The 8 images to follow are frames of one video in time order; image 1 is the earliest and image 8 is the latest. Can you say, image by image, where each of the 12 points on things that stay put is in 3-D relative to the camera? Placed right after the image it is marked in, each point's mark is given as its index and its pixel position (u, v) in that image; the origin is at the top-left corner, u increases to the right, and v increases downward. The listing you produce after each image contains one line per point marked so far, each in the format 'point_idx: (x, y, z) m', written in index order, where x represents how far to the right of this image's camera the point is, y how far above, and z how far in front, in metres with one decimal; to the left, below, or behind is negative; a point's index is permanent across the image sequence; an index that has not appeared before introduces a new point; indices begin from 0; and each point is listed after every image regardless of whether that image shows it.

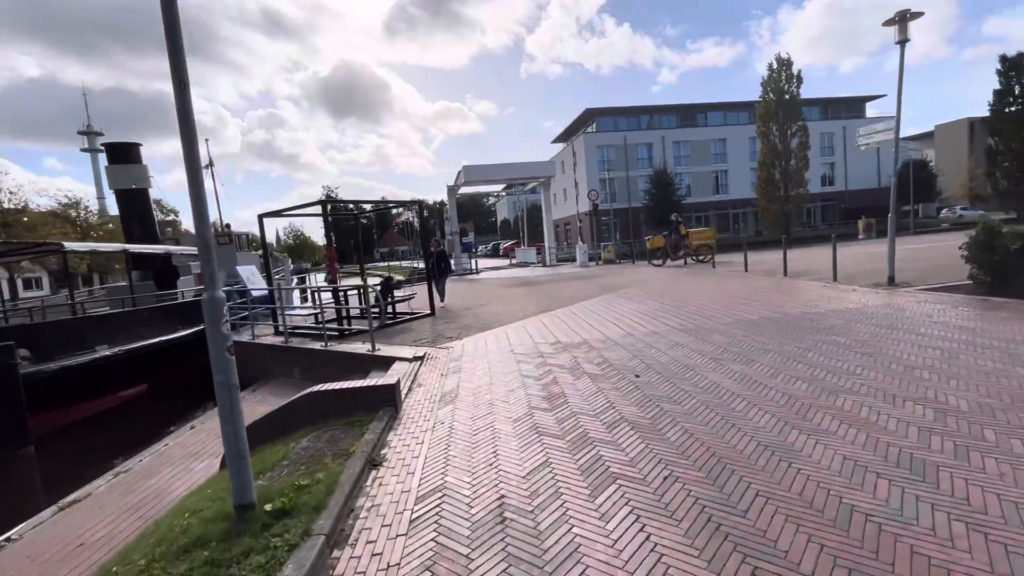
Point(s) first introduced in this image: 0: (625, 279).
0: (+3.7, +0.3, +16.2) m
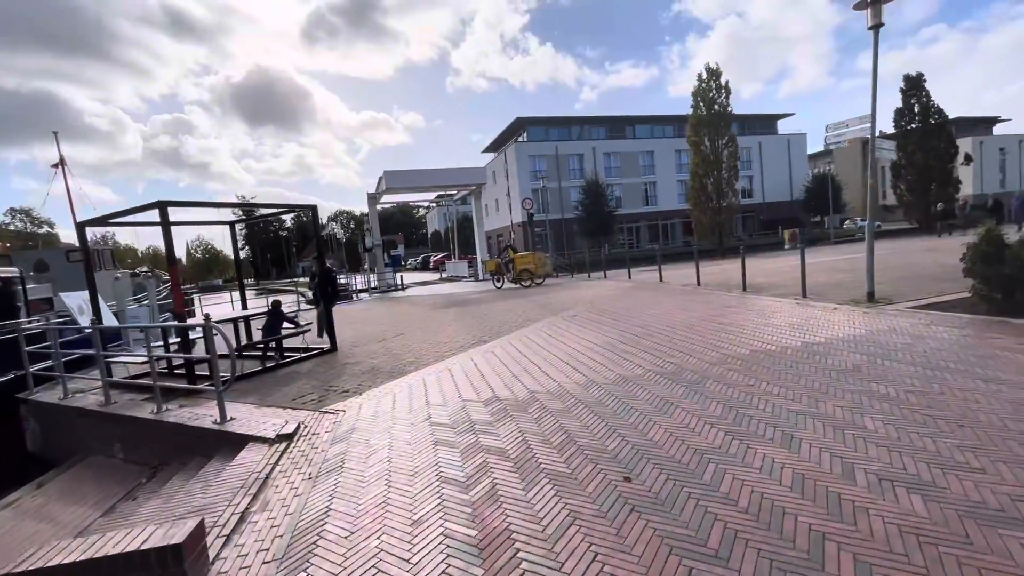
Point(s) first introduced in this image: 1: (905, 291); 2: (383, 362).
0: (+1.6, -0.2, +14.3) m
1: (+8.0, -0.1, +9.9) m
2: (-2.1, -1.2, +8.0) m
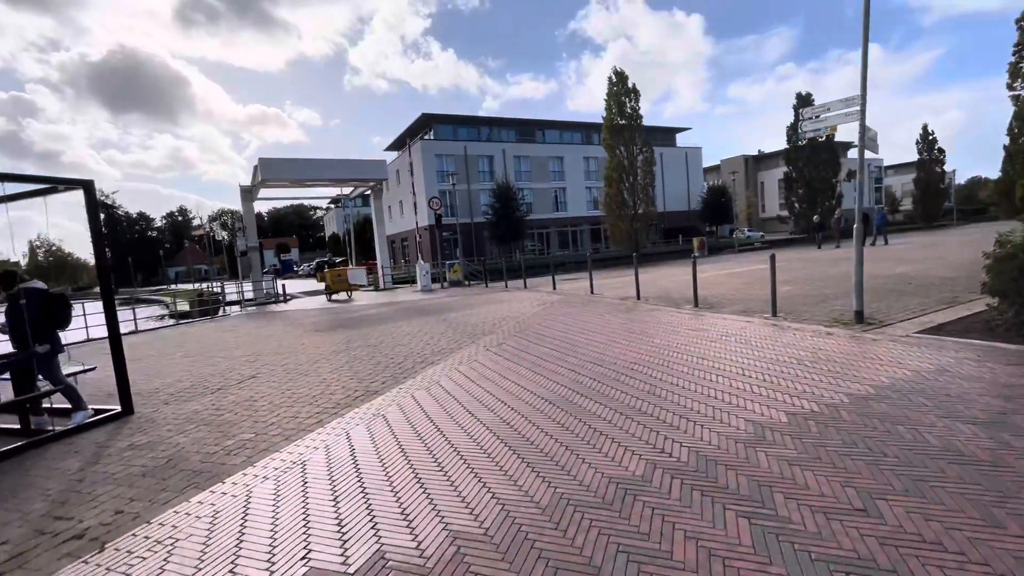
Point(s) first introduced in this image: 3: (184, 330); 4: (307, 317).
0: (-0.7, -0.6, +11.7) m
1: (+6.5, -0.3, +8.5) m
2: (-3.1, -1.5, +4.8) m
3: (-10.1, -1.3, +15.0) m
4: (-6.6, -0.9, +15.5) m
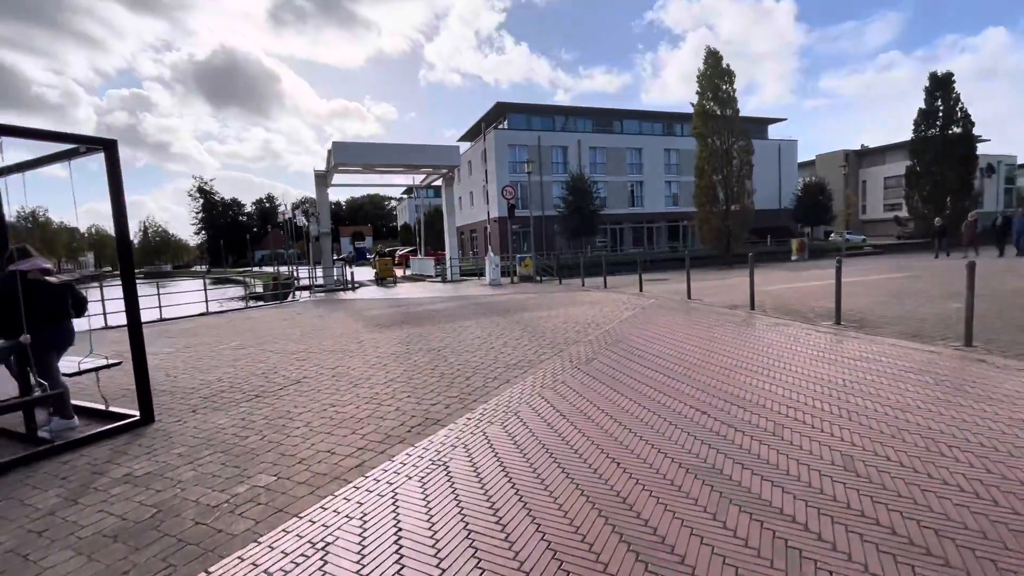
0: (+1.1, -0.6, +10.1) m
1: (+7.7, -0.7, +6.0) m
2: (-2.3, -1.4, +3.6) m
3: (-7.9, -0.8, +14.7) m
4: (-4.3, -0.6, +14.7) m
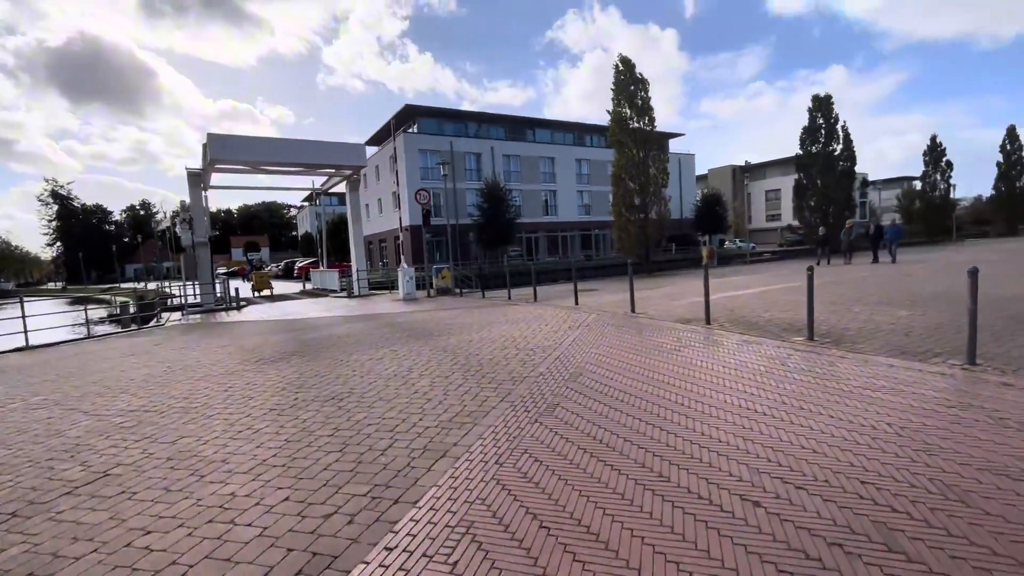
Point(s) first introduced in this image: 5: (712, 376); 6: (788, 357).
0: (-0.2, -0.9, +8.4) m
1: (+7.1, -0.7, +5.6) m
2: (-2.4, -1.7, +1.4) m
3: (-9.9, -1.4, +11.3) m
4: (-6.3, -1.1, +12.0) m
5: (+2.3, -1.0, +5.8) m
6: (+3.6, -0.9, +6.4) m
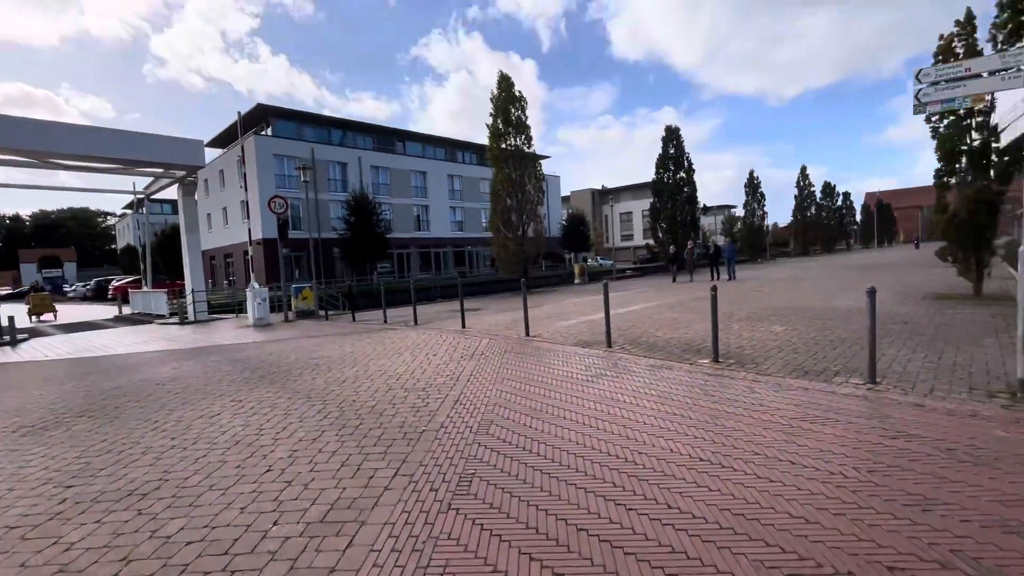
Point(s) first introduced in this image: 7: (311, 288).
0: (-1.9, -1.3, +6.9) m
1: (+5.9, -0.9, +6.2) m
2: (-2.1, -1.8, -0.4) m
3: (-12.0, -2.0, +7.2) m
4: (-8.7, -1.7, +8.8) m
5: (+1.3, -1.3, +5.1) m
6: (+2.3, -1.2, +6.0) m
7: (-7.2, 0.0, +17.3) m
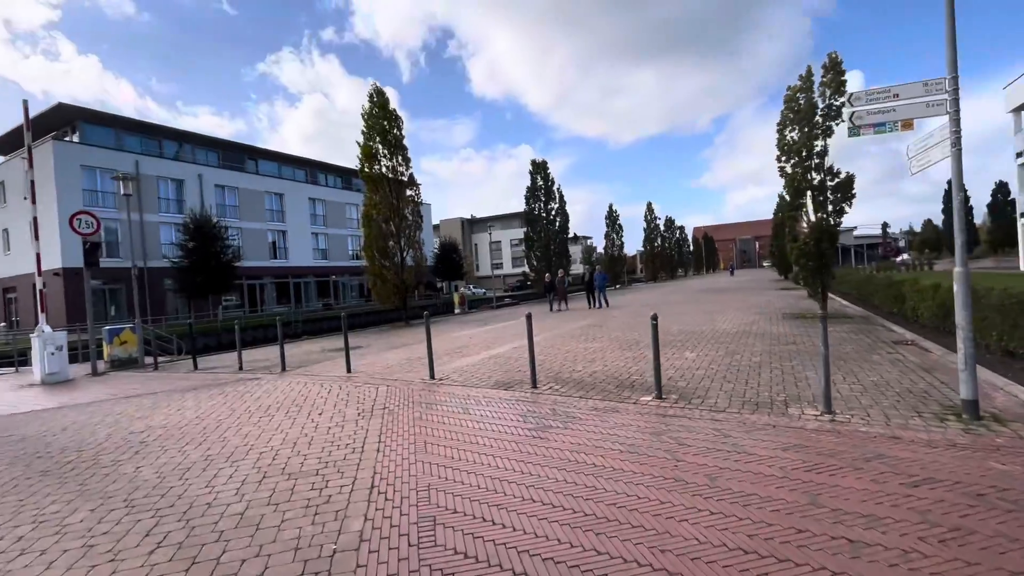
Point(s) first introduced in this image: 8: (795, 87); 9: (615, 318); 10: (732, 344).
0: (-2.7, -1.7, +5.0) m
1: (+4.9, -1.2, +6.3) m
2: (-0.9, -1.8, -2.2) m
3: (-12.5, -2.6, +2.5) m
4: (-9.8, -2.3, +4.9) m
5: (+0.8, -1.6, +4.1) m
6: (+1.6, -1.5, +5.2) m
7: (-10.7, -1.2, +13.6) m
8: (+8.6, +6.2, +15.0) m
9: (+3.7, -1.1, +17.6) m
10: (+4.6, -1.2, +10.1) m
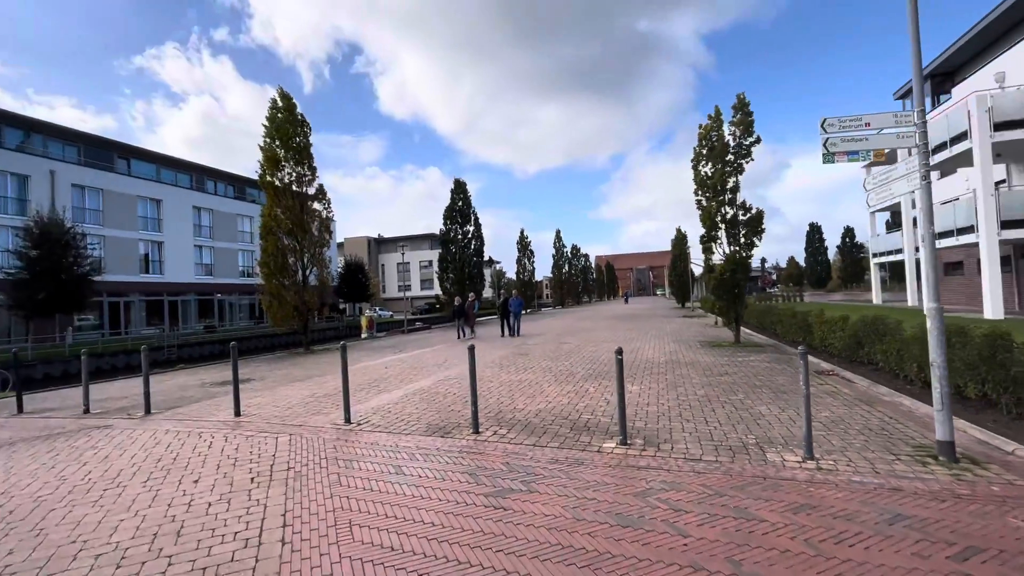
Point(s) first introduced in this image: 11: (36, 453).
0: (-3.0, -1.9, +3.3) m
1: (+4.2, -1.7, +6.2) m
2: (+0.1, -1.7, -3.4) m
3: (-12.1, -2.4, -1.0) m
4: (-9.9, -2.3, +1.9) m
5: (+0.6, -1.8, +3.1) m
6: (+1.2, -1.8, +4.4) m
7: (-12.5, -1.6, +10.4) m
8: (+6.3, +5.3, +15.7) m
9: (+0.9, -2.0, +17.0) m
10: (+3.2, -1.8, +9.8) m
11: (-6.1, -2.1, +6.2) m
